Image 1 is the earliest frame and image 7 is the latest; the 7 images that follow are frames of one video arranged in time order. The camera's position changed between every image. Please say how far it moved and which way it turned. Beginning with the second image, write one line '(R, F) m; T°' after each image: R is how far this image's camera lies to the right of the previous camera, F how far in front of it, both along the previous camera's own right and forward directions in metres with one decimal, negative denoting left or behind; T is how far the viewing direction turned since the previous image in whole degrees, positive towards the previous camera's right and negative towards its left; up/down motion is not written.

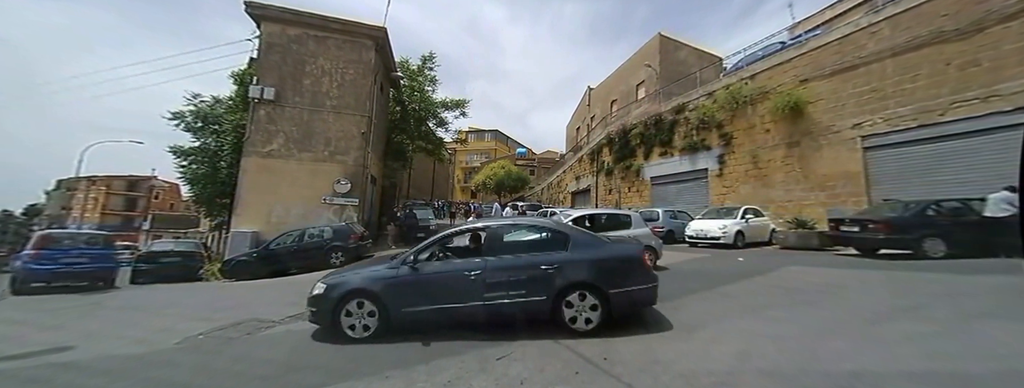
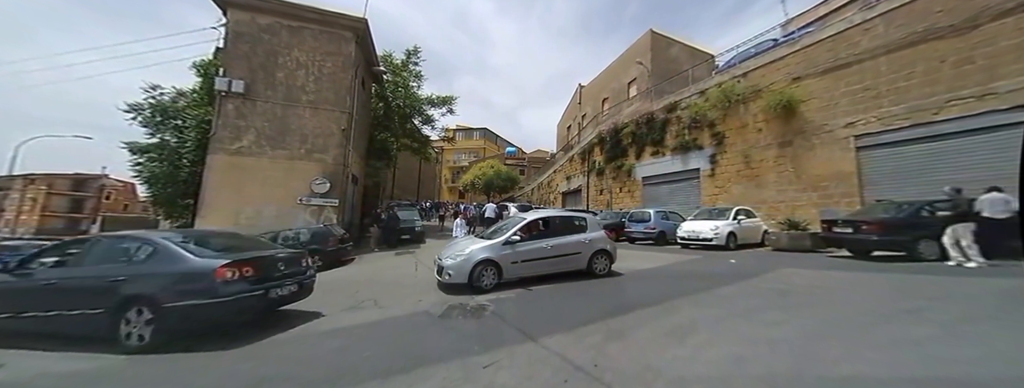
(+0.2, +0.6) m; +1°
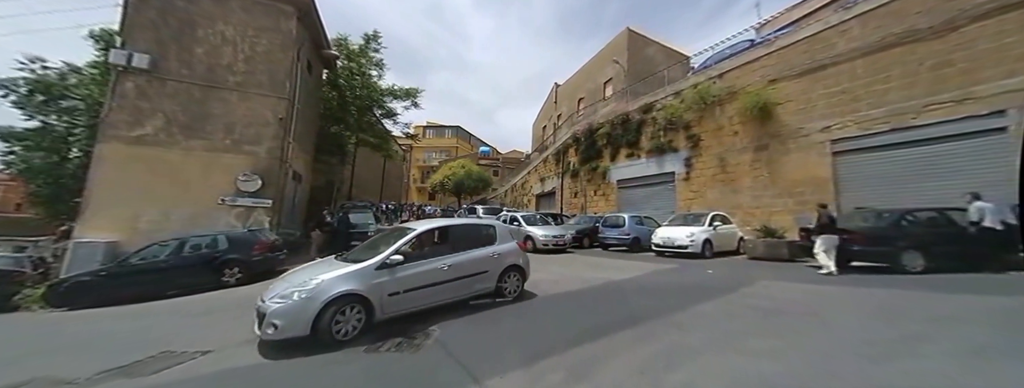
(+0.6, +1.3) m; +4°
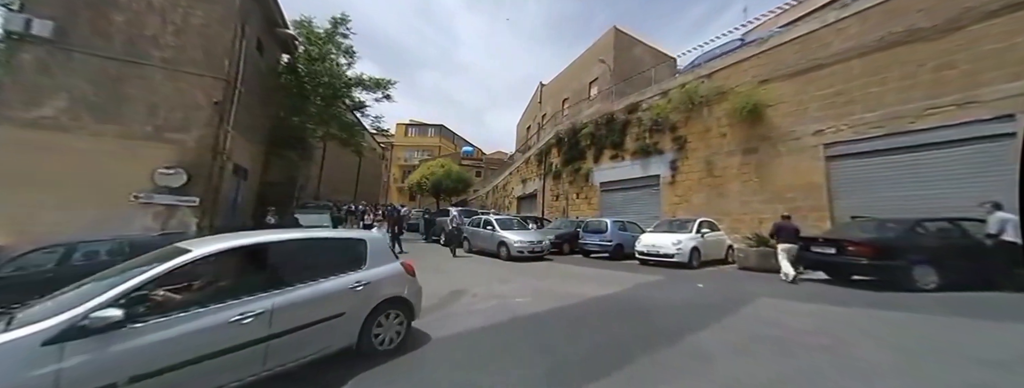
(+0.5, +1.2) m; +3°
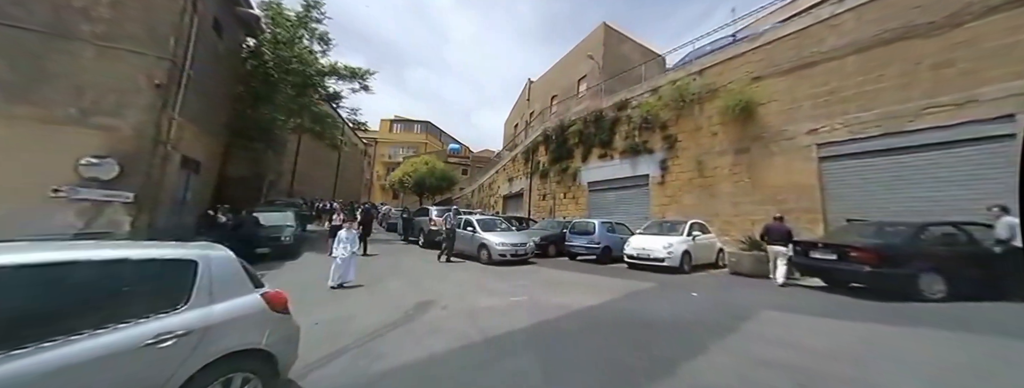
(+0.2, +0.8) m; +2°
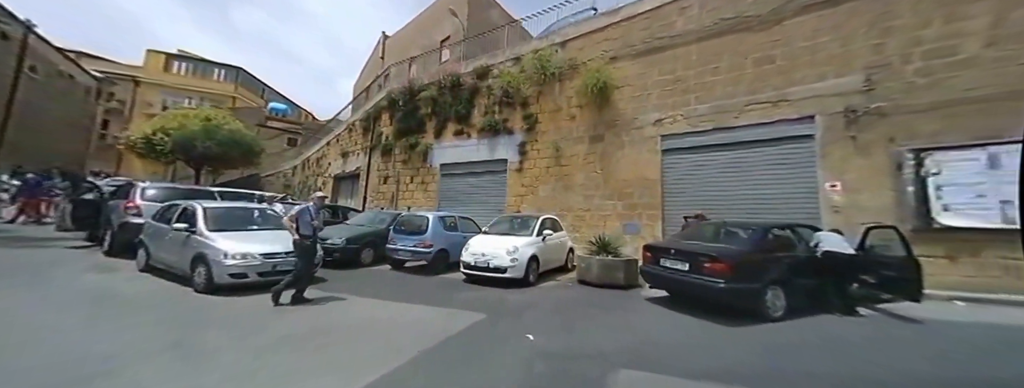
(+2.2, +3.1) m; +23°
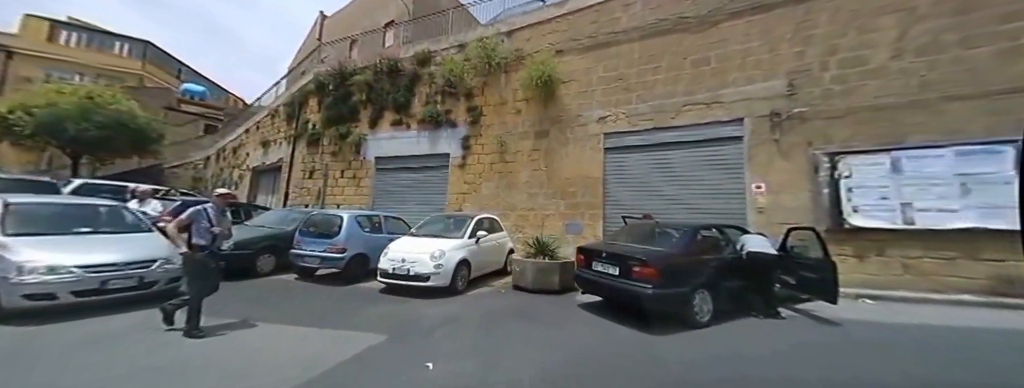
(+0.8, +0.7) m; +7°
